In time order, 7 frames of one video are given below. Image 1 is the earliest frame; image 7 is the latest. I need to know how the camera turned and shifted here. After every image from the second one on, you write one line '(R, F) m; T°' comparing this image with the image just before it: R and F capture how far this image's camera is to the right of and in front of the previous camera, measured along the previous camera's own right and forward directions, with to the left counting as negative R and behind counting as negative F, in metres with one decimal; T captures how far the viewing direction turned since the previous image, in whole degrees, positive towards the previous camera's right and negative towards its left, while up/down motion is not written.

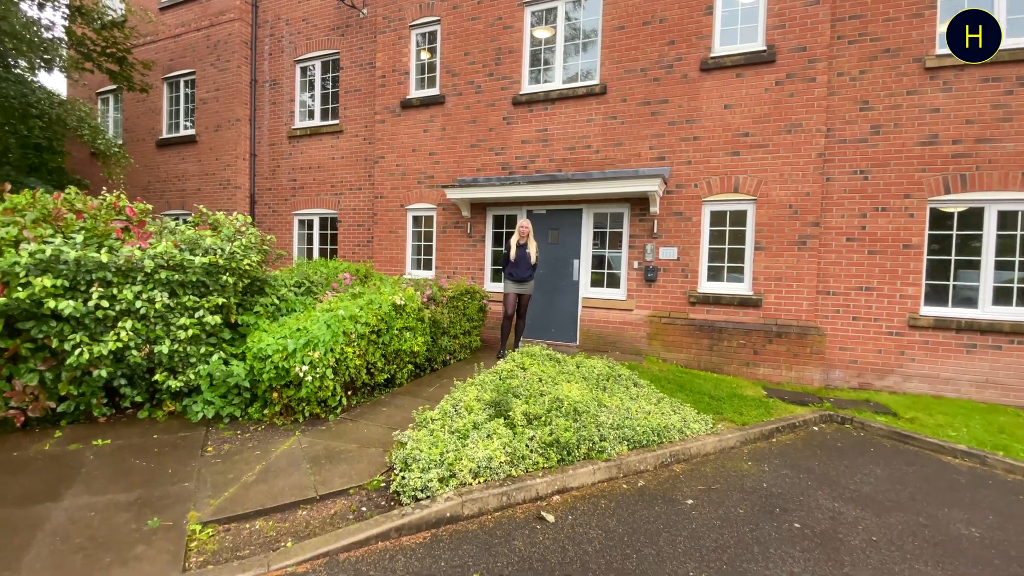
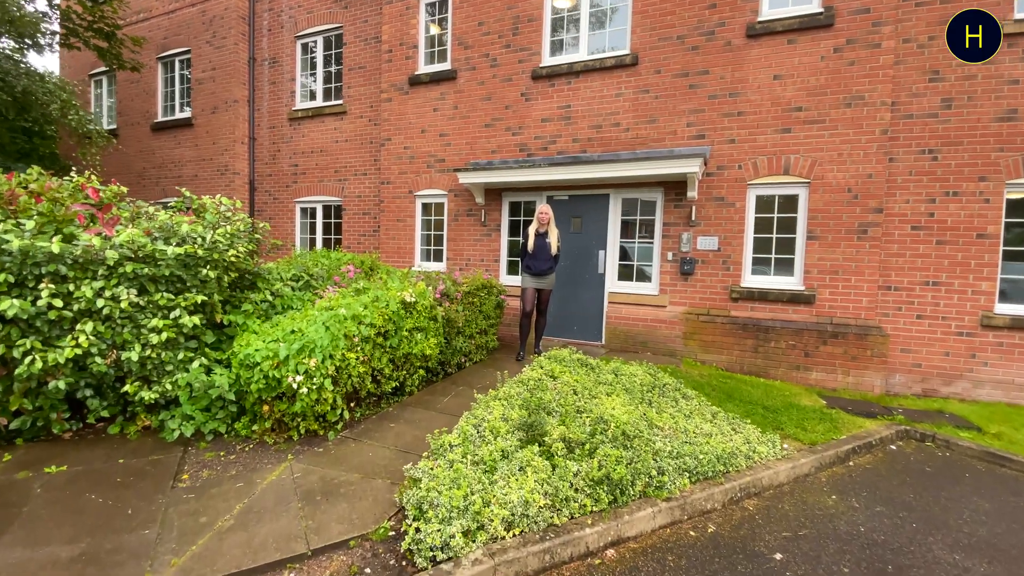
(-0.2, +0.7) m; -1°
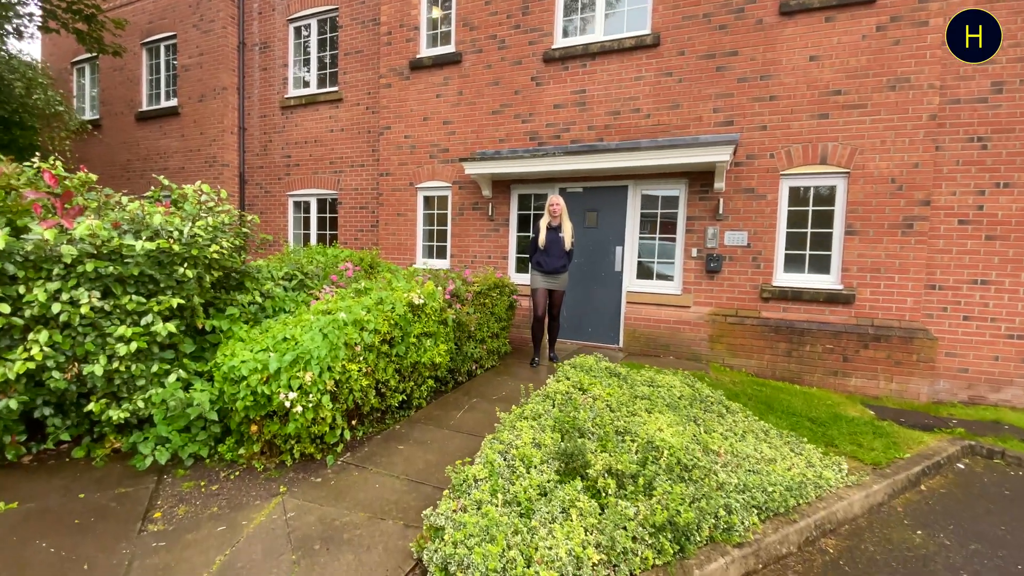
(-0.2, +0.5) m; +1°
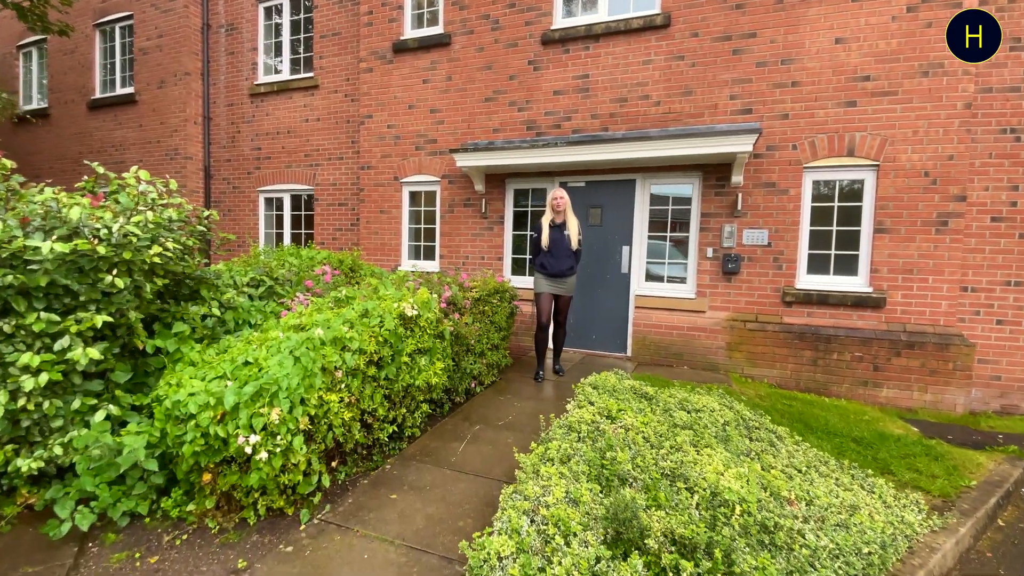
(-0.2, +0.6) m; +2°
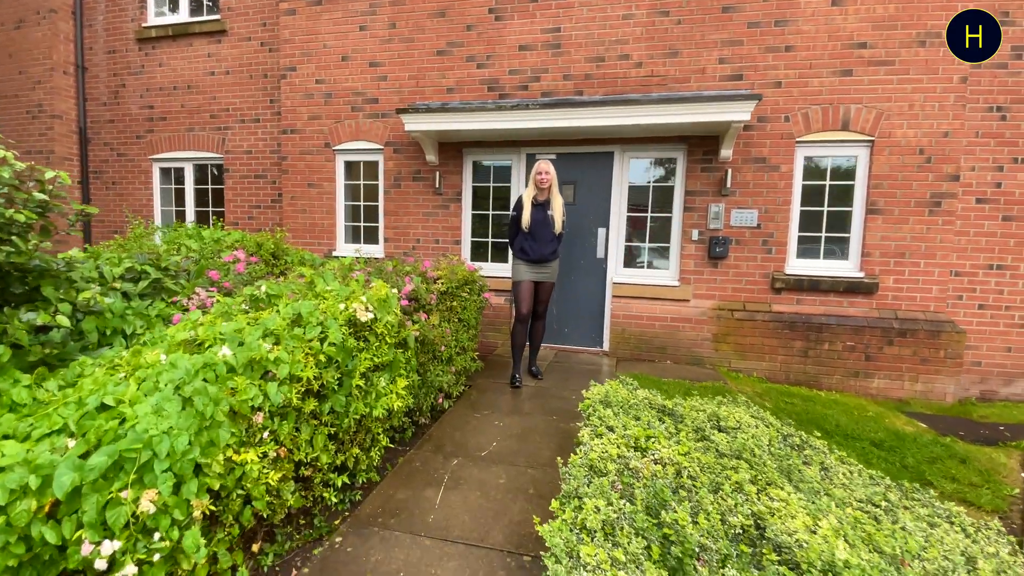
(-0.3, +0.8) m; +8°
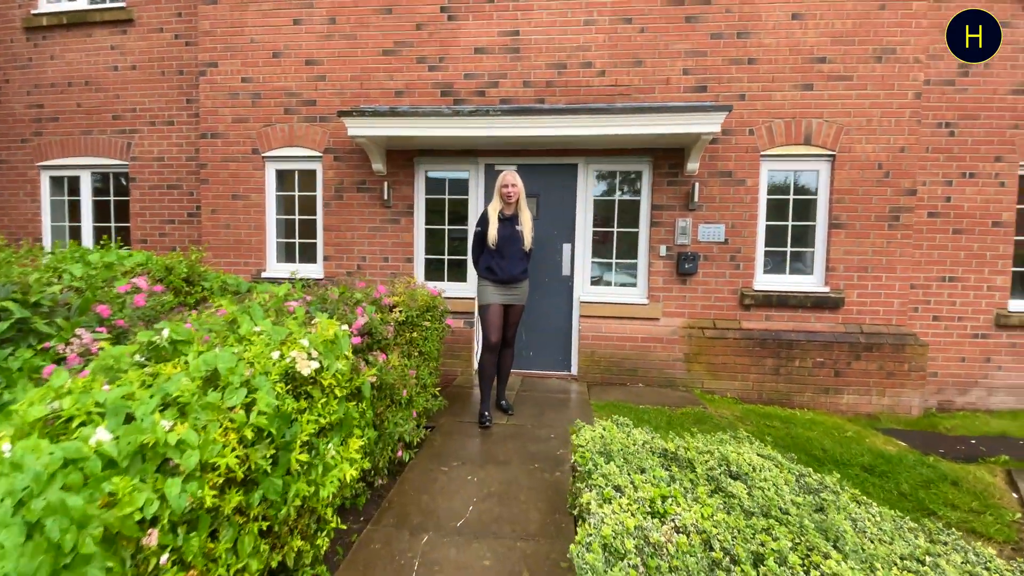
(-0.2, +0.5) m; +7°
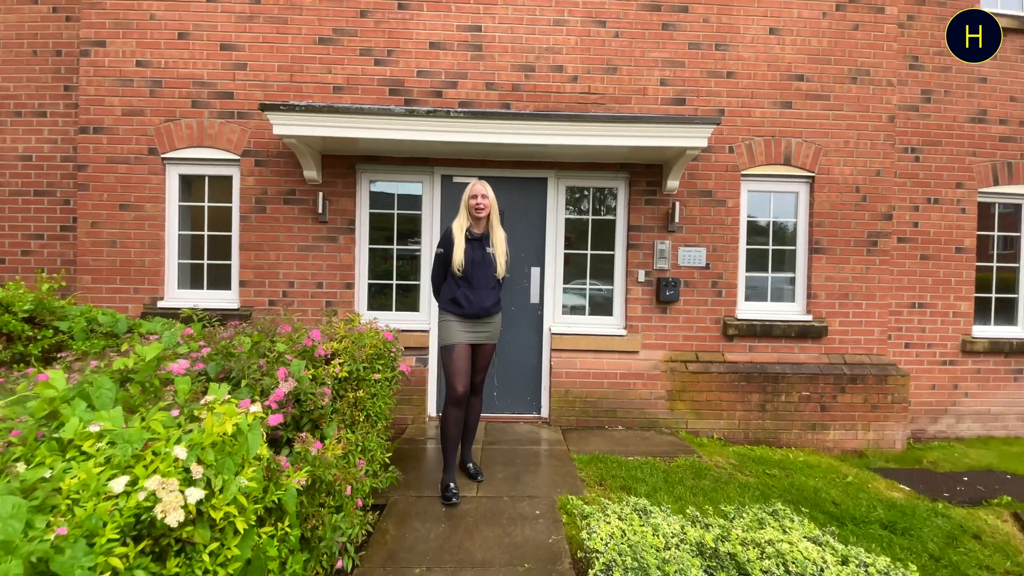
(-0.2, +0.7) m; +7°
